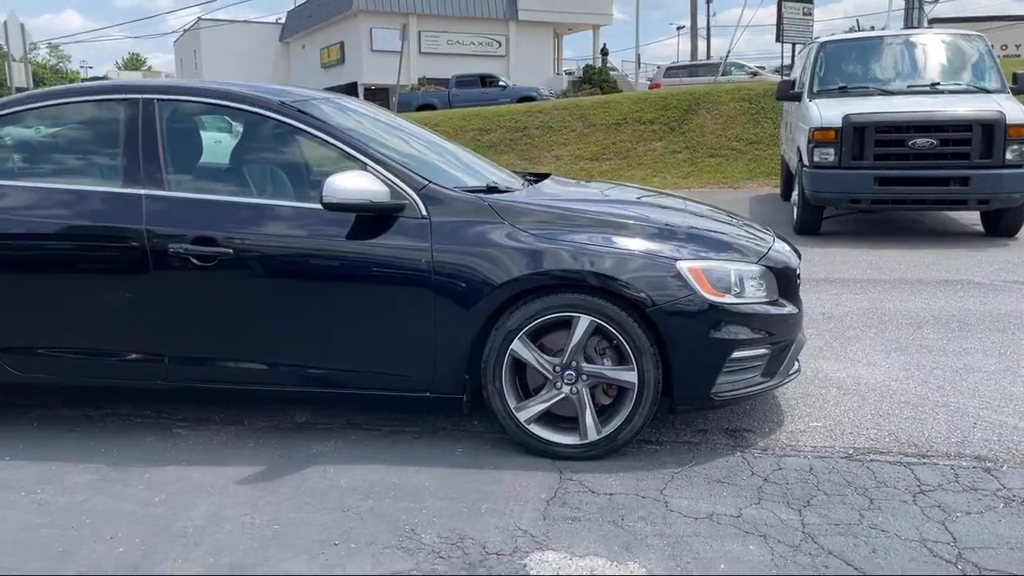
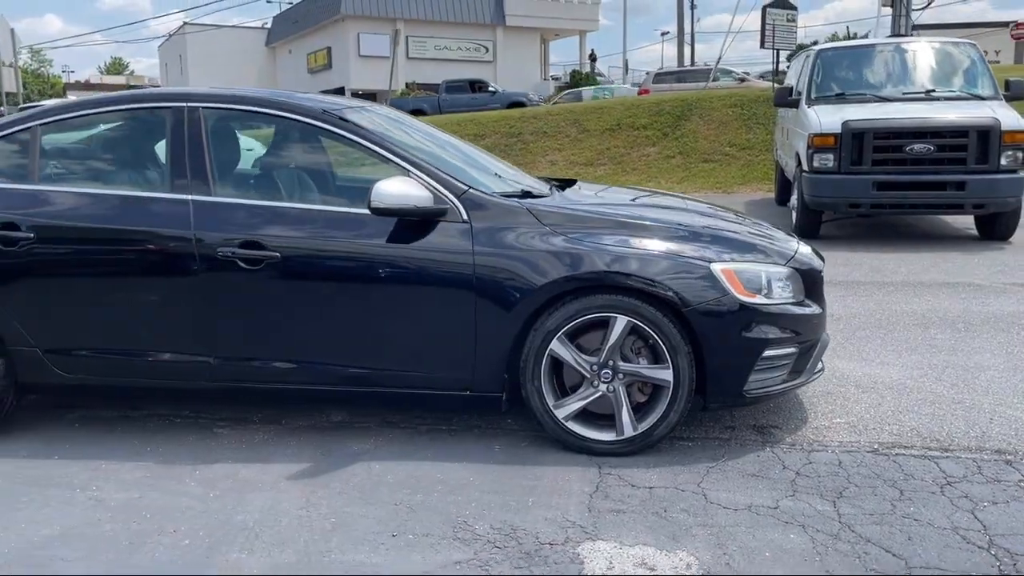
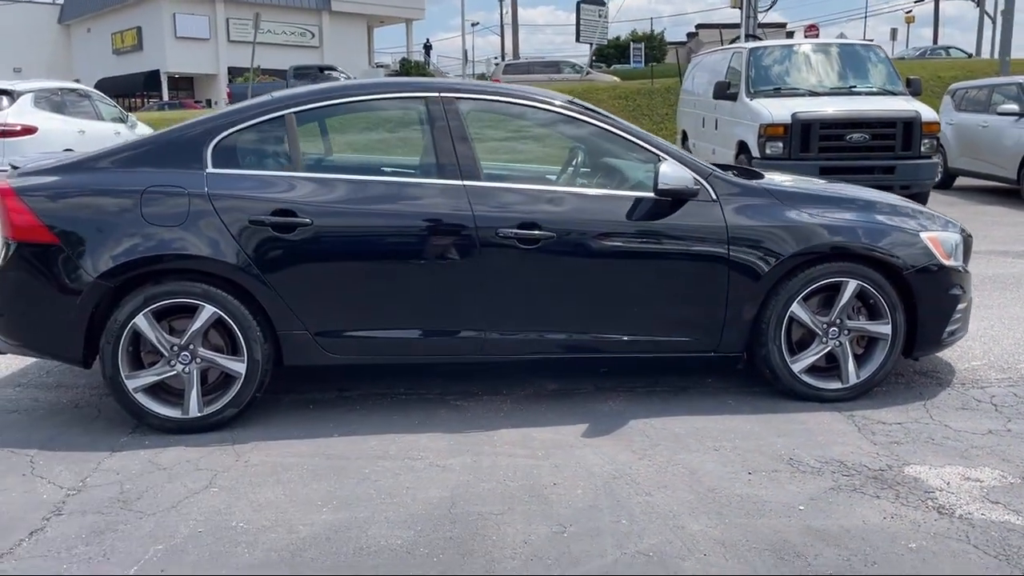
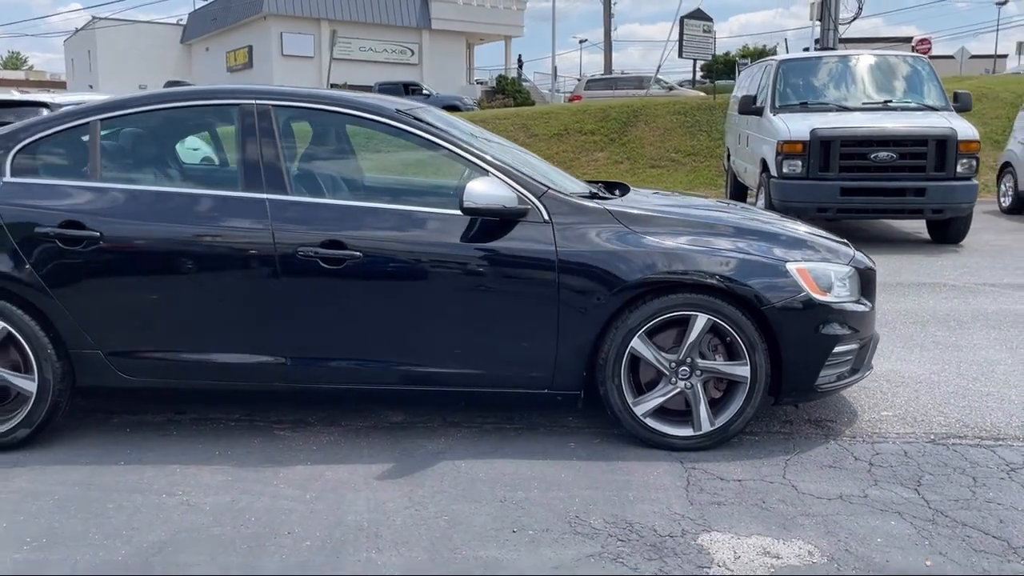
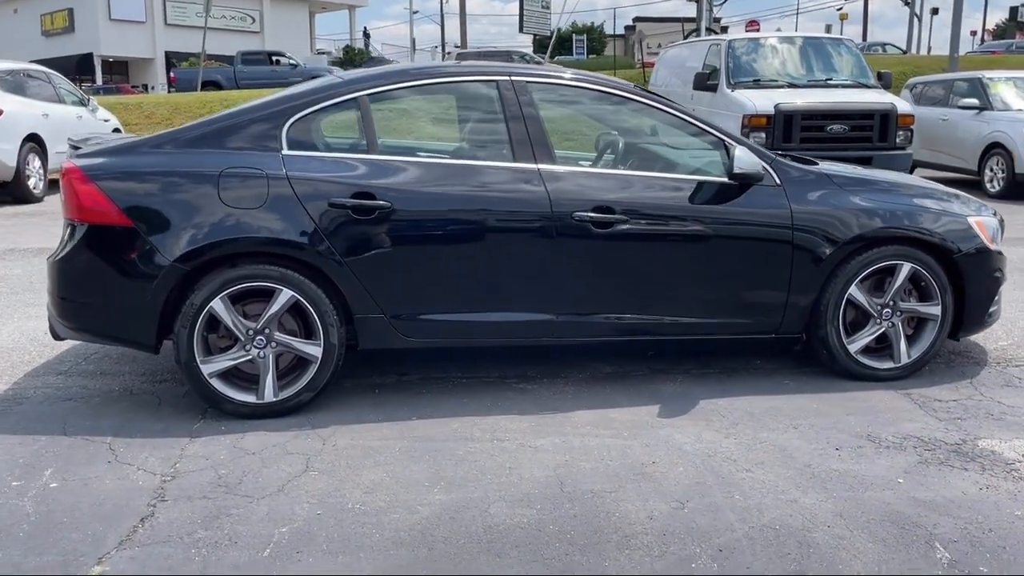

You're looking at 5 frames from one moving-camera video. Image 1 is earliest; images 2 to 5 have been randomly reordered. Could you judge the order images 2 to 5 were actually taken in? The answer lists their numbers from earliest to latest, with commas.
2, 4, 3, 5
